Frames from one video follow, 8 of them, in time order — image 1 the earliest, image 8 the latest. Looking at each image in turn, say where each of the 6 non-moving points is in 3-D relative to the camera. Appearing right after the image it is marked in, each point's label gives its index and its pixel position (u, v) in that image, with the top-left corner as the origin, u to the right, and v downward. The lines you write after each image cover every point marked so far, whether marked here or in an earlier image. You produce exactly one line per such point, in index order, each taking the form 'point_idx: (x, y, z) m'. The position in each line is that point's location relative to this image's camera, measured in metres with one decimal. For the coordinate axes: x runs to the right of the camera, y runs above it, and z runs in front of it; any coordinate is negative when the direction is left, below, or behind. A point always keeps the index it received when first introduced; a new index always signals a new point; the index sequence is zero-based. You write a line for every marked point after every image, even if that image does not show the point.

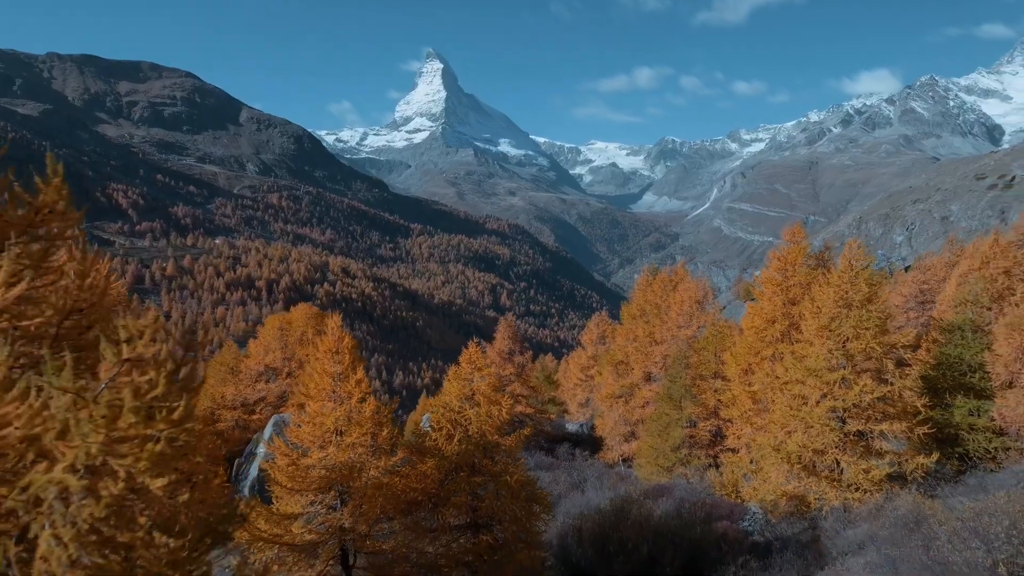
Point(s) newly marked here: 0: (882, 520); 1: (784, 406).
0: (+7.0, -4.4, +14.4) m
1: (+6.9, -3.0, +19.3) m
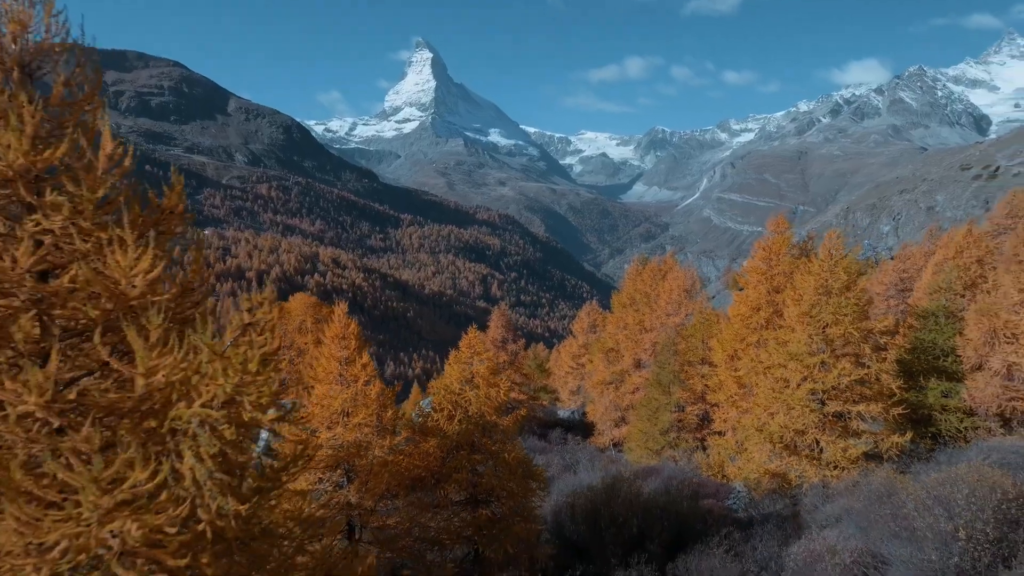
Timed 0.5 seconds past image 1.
0: (+7.0, -4.2, +15.4) m
1: (+6.8, -2.7, +20.2) m
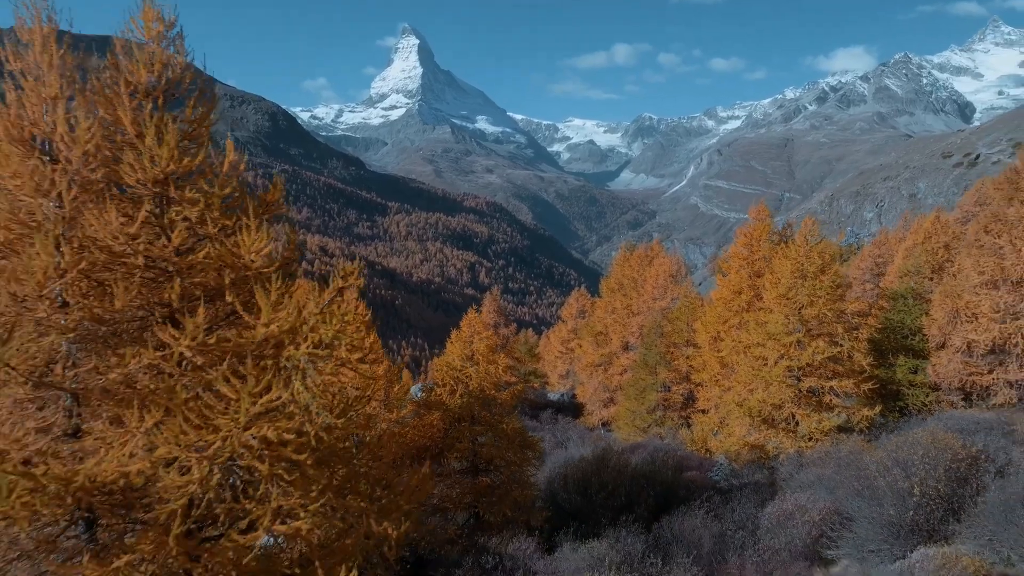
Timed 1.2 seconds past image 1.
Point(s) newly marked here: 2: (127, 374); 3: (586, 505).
0: (+6.9, -3.8, +16.7) m
1: (+6.6, -2.2, +21.5) m
2: (-2.1, -0.5, +4.2) m
3: (+1.7, -5.0, +17.7) m
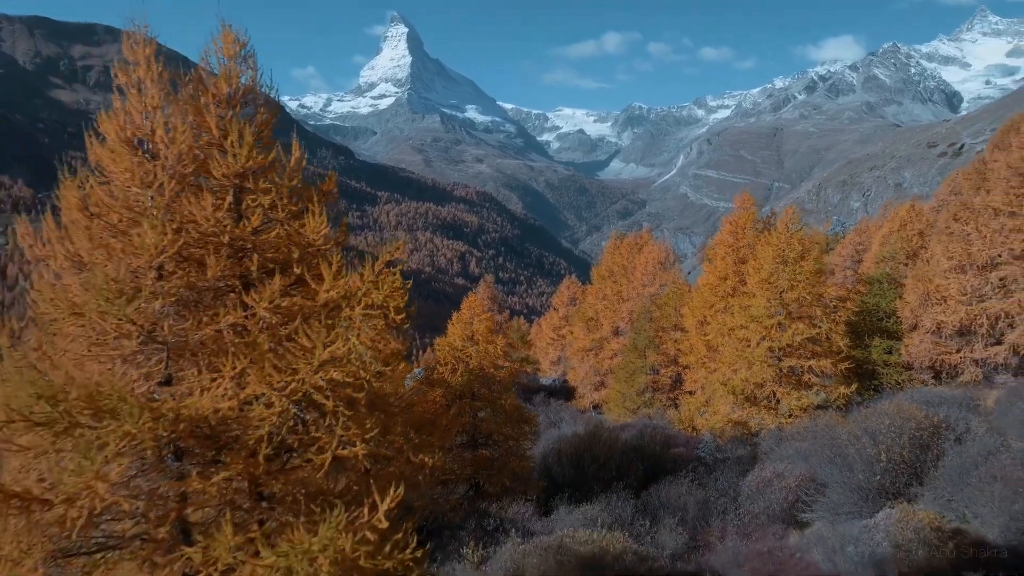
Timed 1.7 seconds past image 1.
0: (+6.9, -3.4, +17.9) m
1: (+6.5, -1.8, +22.7) m
2: (-2.0, -0.3, +5.2) m
3: (+1.7, -4.7, +18.8) m
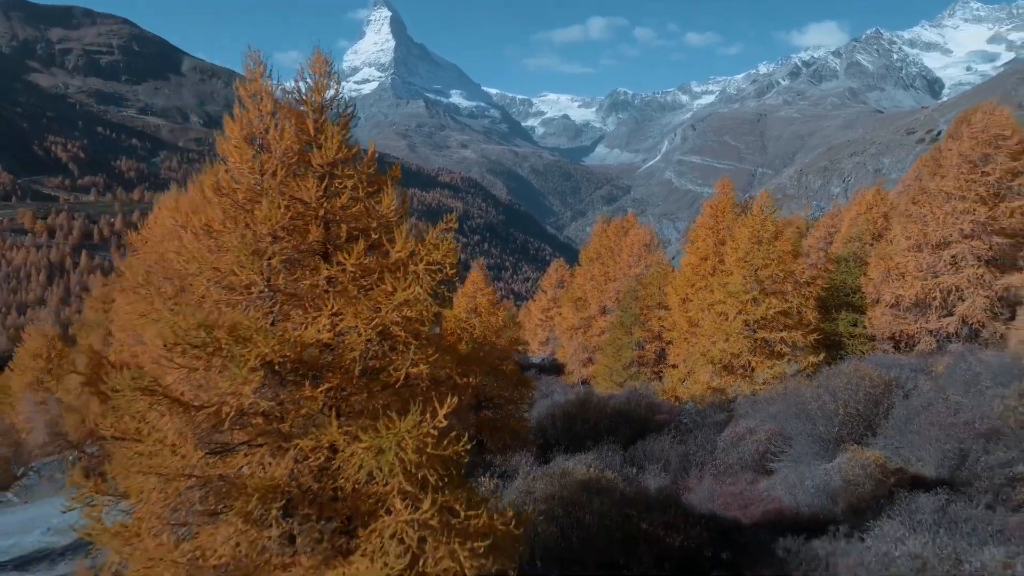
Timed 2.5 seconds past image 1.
0: (+6.9, -2.8, +19.9) m
1: (+6.4, -1.1, +24.6) m
2: (-1.8, 0.0, +6.9) m
3: (+1.6, -4.0, +20.7) m
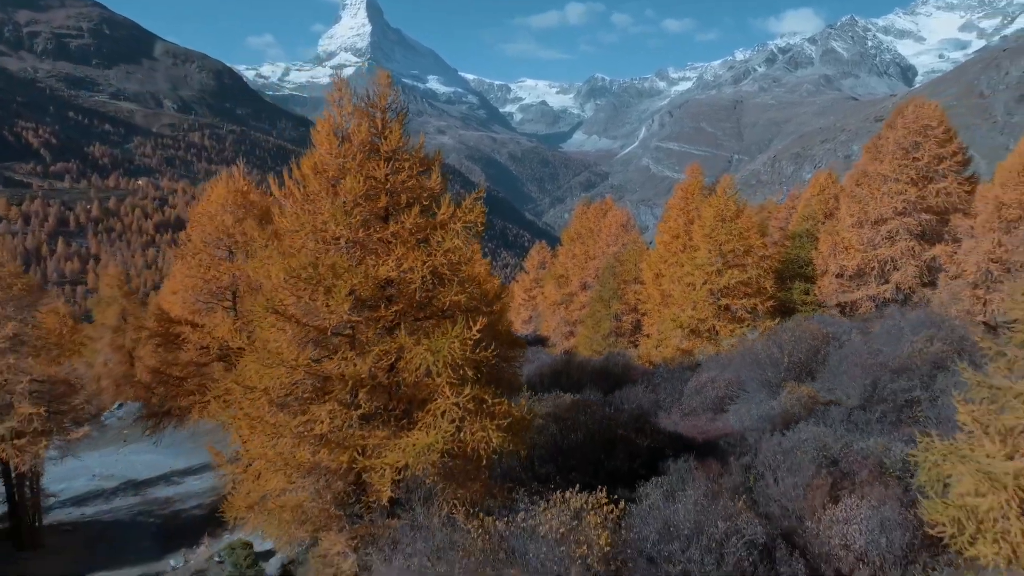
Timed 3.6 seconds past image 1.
0: (+6.7, -2.0, +22.9) m
1: (+6.1, -0.1, +27.5) m
2: (-1.6, +0.6, +9.7) m
3: (+1.4, -3.2, +23.6) m
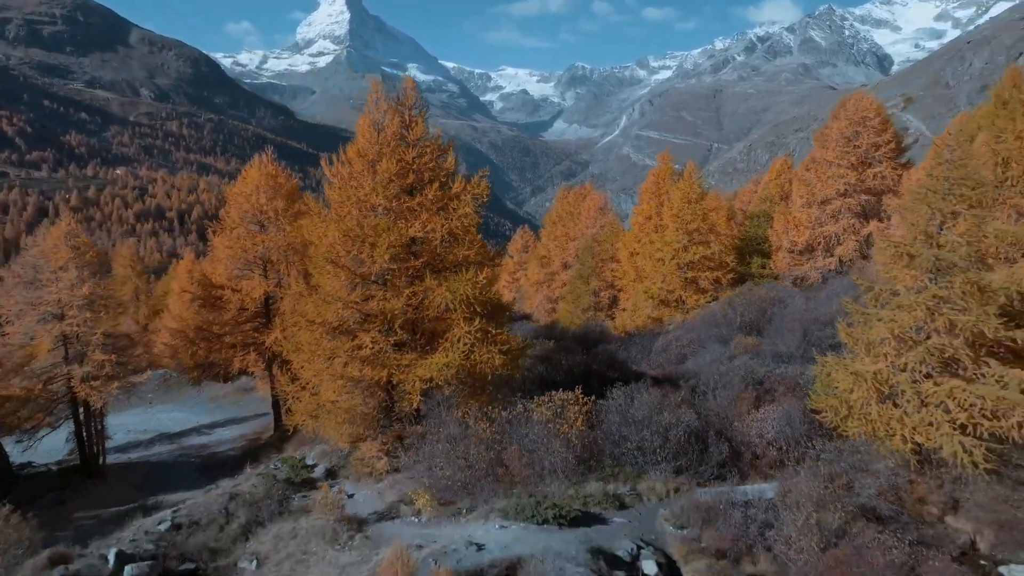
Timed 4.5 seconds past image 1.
0: (+6.3, -1.0, +26.0) m
1: (+5.6, +0.9, +30.7) m
2: (-1.7, +1.3, +12.6) m
3: (+1.1, -2.3, +26.7) m
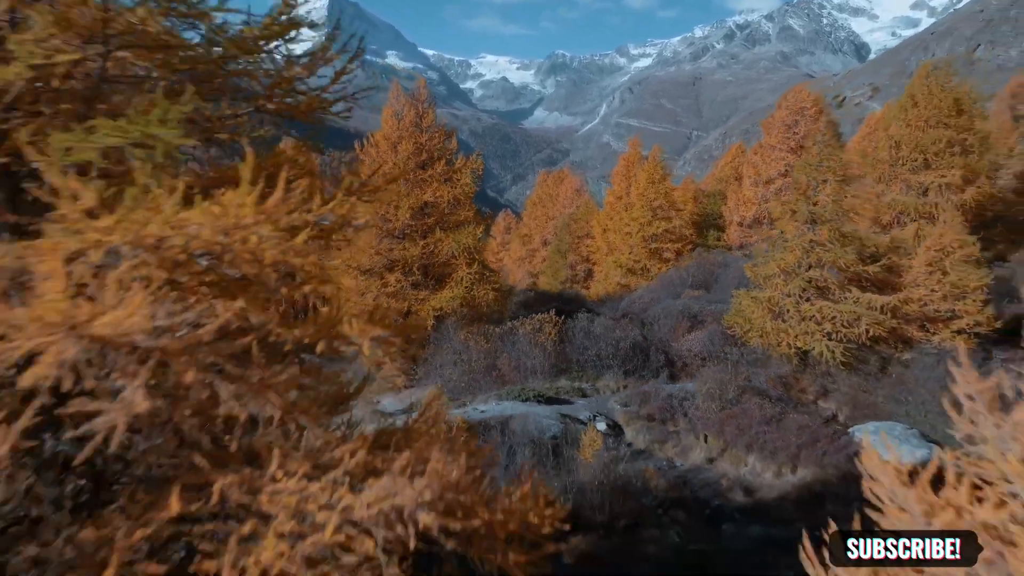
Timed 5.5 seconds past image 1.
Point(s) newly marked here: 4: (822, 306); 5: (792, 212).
0: (+5.8, +0.2, +30.1) m
1: (+4.9, +2.2, +34.7) m
2: (-1.9, +2.4, +16.4) m
3: (+0.5, -1.0, +30.6) m
4: (+5.9, -0.3, +14.5) m
5: (+5.6, +1.5, +15.3) m
